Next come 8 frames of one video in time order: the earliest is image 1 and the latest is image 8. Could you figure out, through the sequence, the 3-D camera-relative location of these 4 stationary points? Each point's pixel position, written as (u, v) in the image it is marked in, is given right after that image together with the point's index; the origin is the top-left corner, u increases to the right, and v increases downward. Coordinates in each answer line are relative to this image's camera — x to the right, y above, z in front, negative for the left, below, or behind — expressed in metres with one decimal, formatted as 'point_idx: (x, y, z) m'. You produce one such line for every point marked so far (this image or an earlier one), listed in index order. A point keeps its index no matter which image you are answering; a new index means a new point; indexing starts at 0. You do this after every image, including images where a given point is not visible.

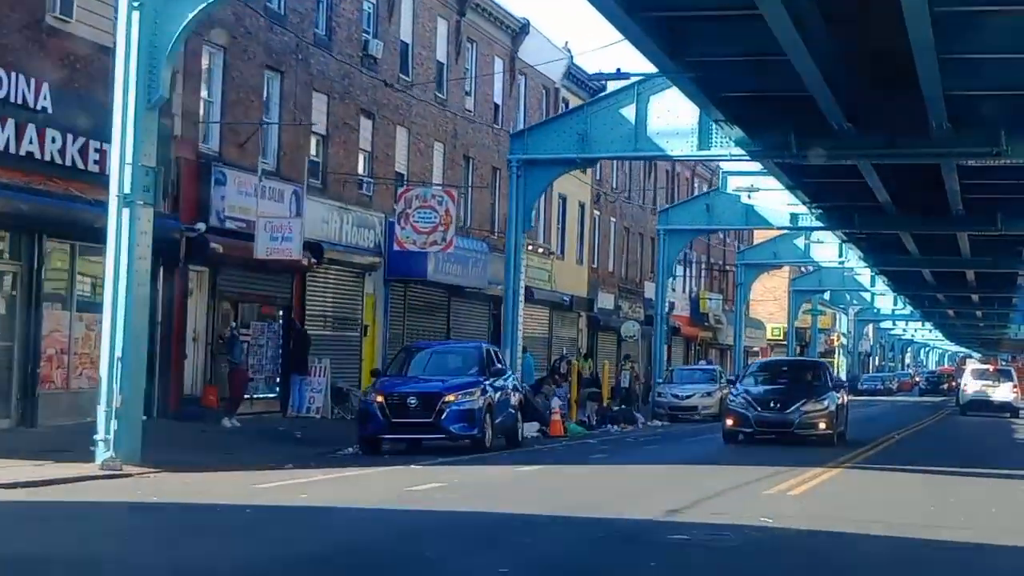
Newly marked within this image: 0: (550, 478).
0: (+0.3, -1.6, +16.1) m
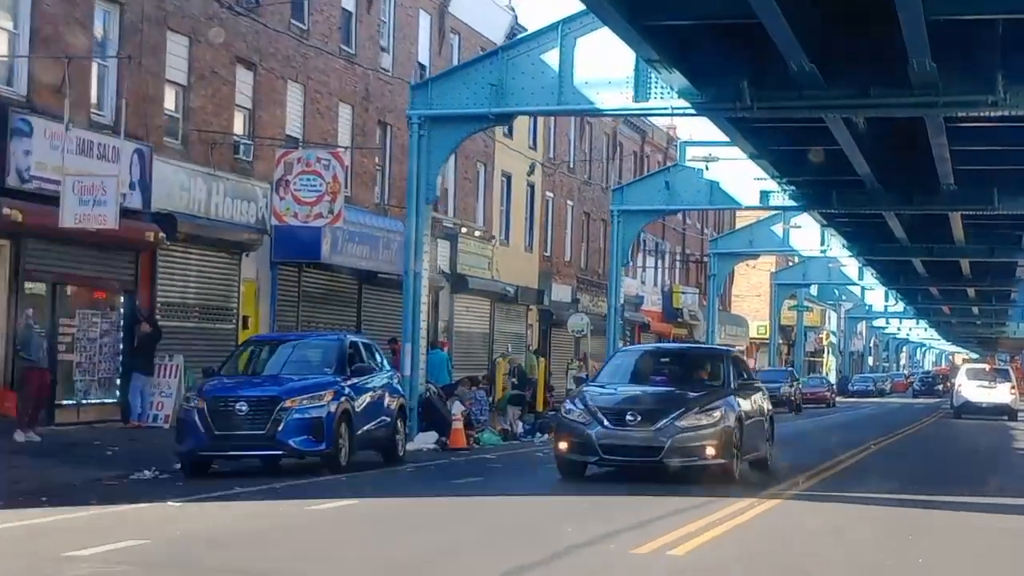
0: (-0.9, -1.4, +11.3) m
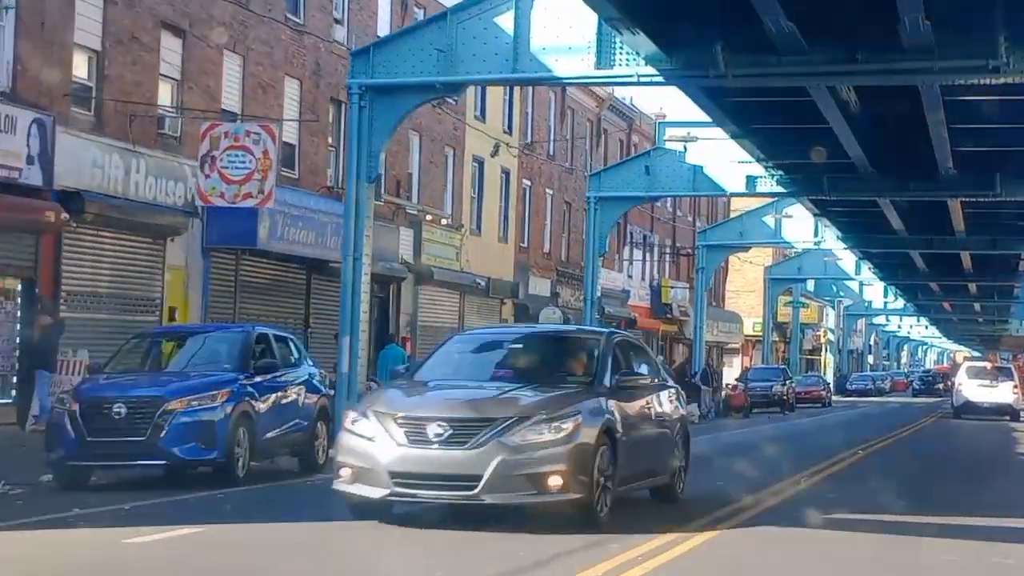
0: (-1.5, -1.3, +9.0) m
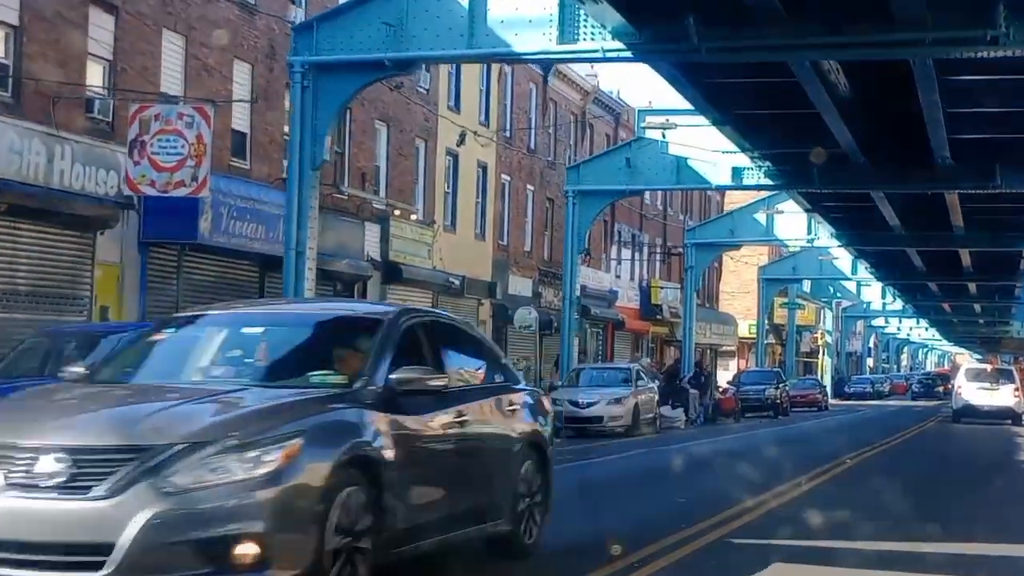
0: (-1.9, -1.2, +7.3) m
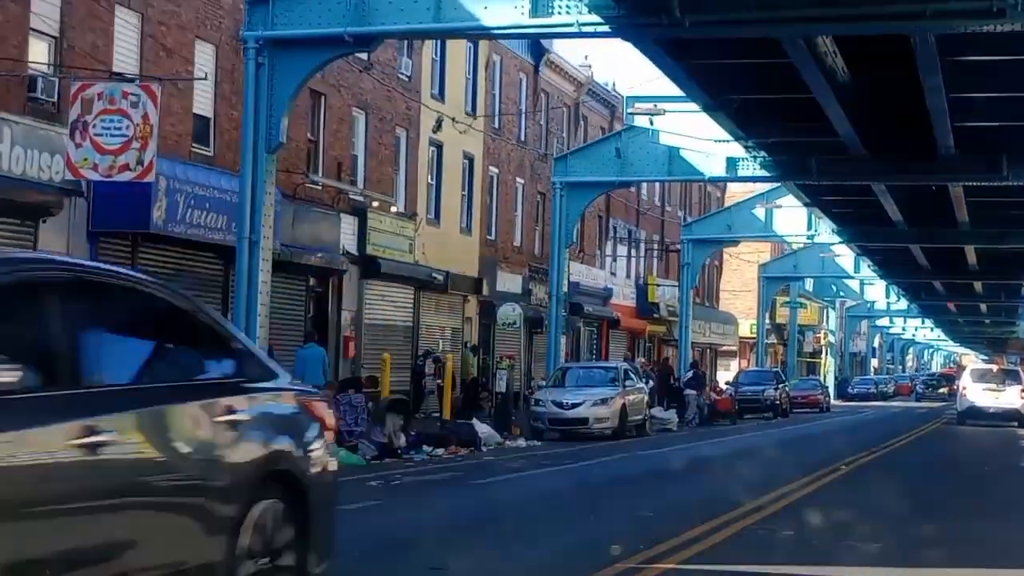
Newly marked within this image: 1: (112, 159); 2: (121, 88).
0: (-2.3, -1.1, +5.9) m
1: (-3.9, +1.3, +18.4) m
2: (-3.8, +1.9, +18.4) m
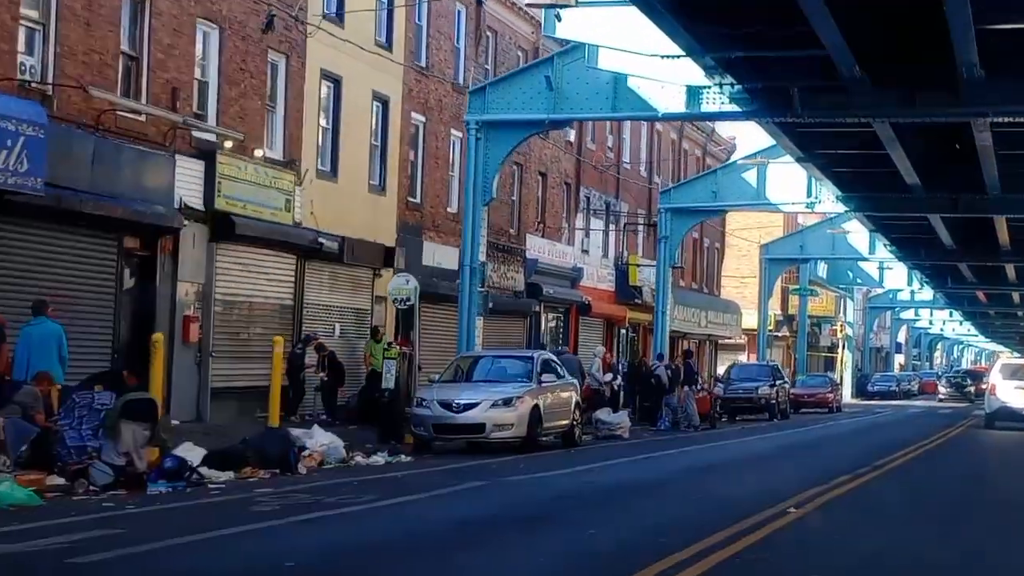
0: (-4.0, -0.8, -0.9) m
1: (-5.3, +1.6, +11.7) m
2: (-5.2, +2.3, +11.6) m
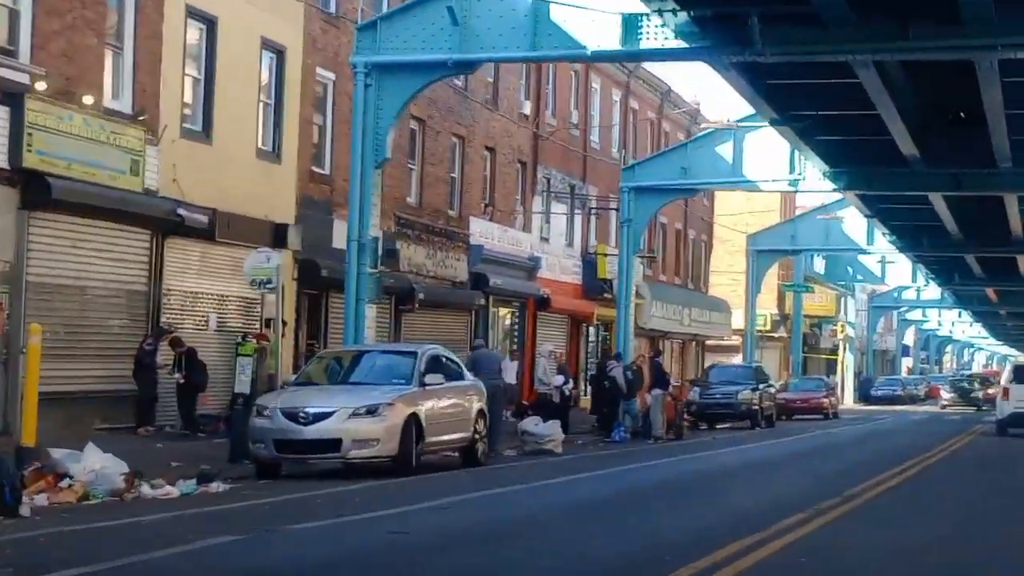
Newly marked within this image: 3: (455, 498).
0: (-5.1, -0.5, -5.6) m
1: (-6.5, +1.9, +7.0) m
2: (-6.4, +2.6, +6.9) m
3: (-0.5, -1.7, +15.3) m
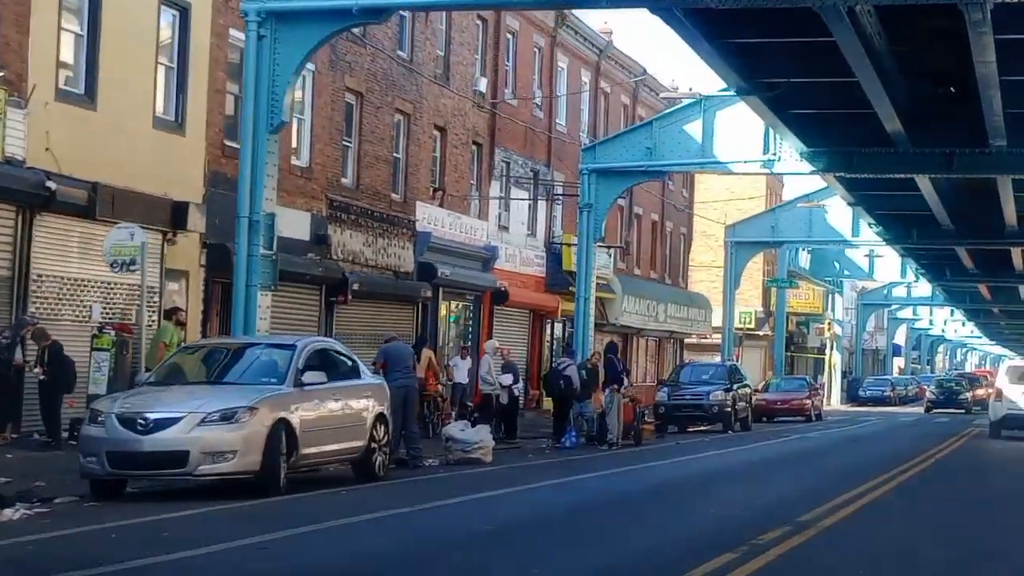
0: (-5.8, -0.4, -8.4) m
1: (-7.2, +2.0, +4.2) m
2: (-7.1, +2.7, +4.1) m
3: (-1.2, -1.6, +12.6) m
